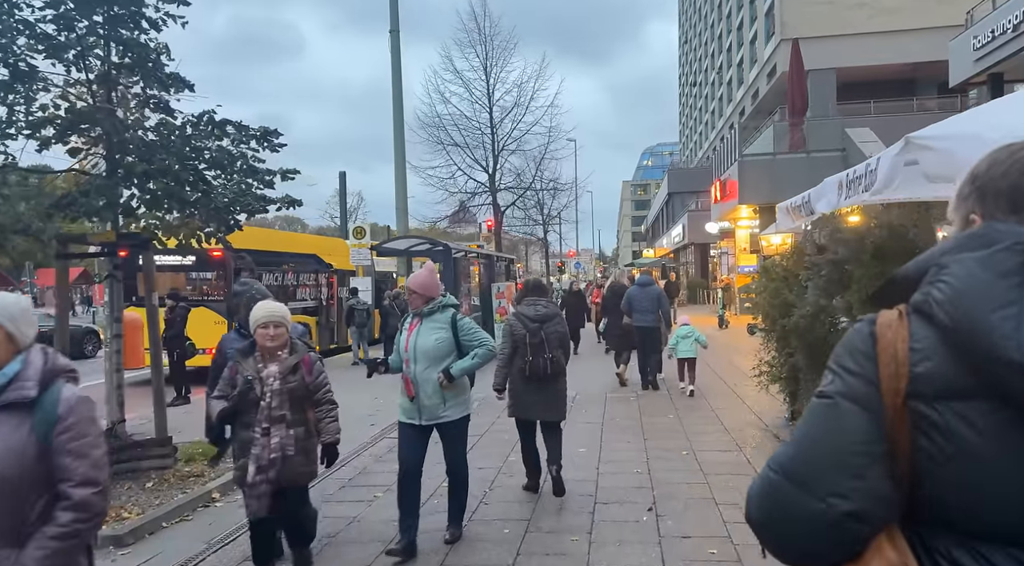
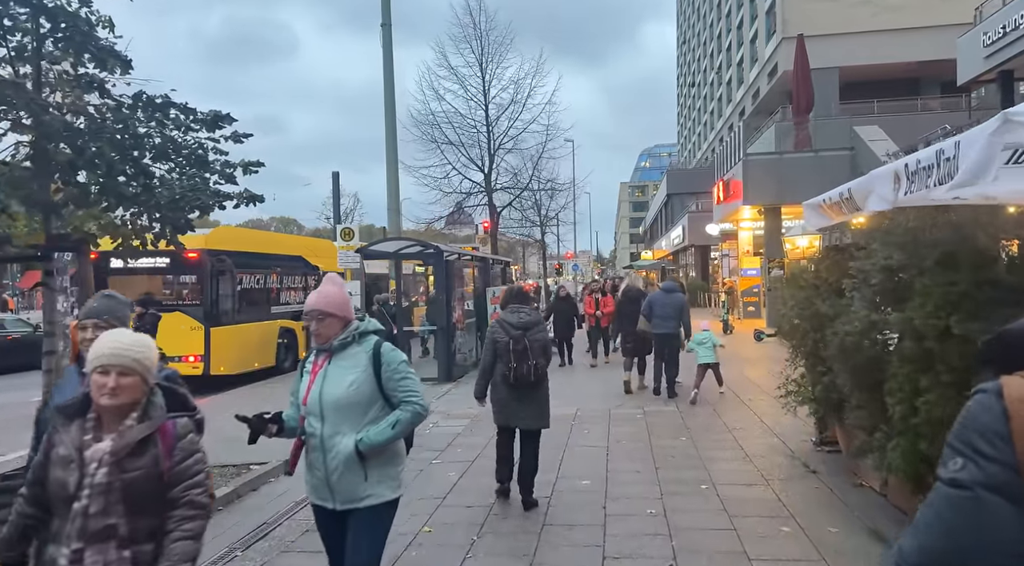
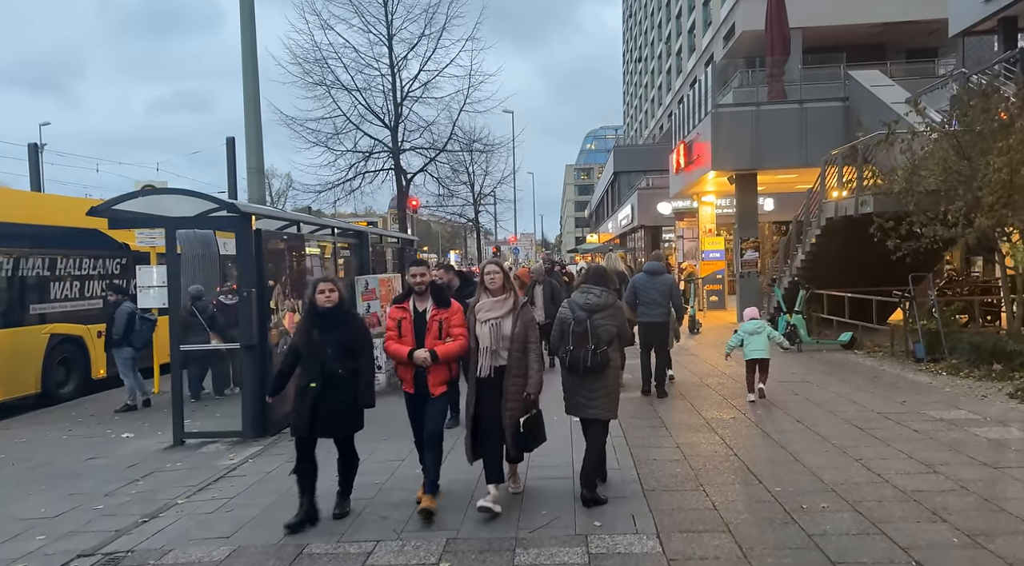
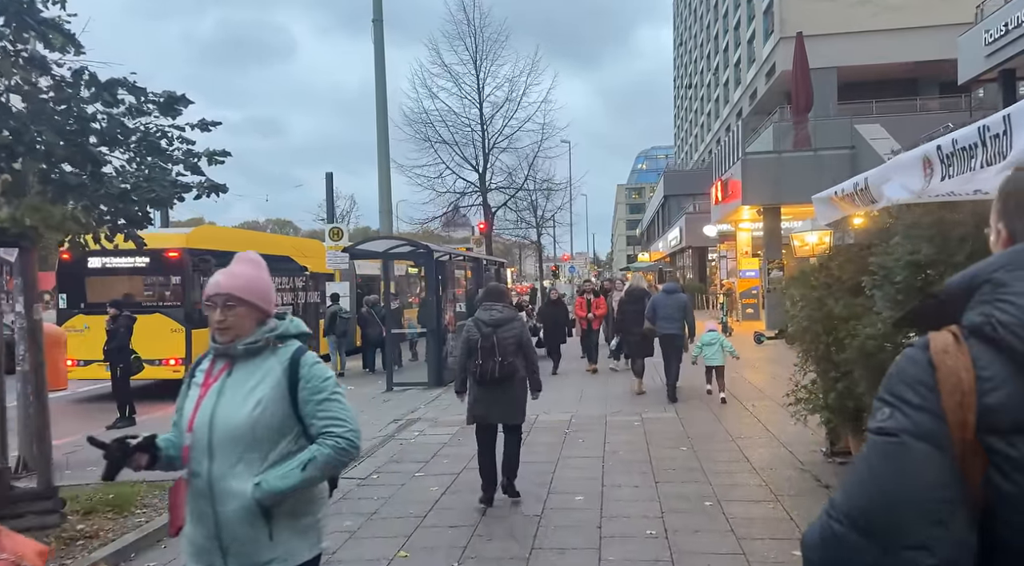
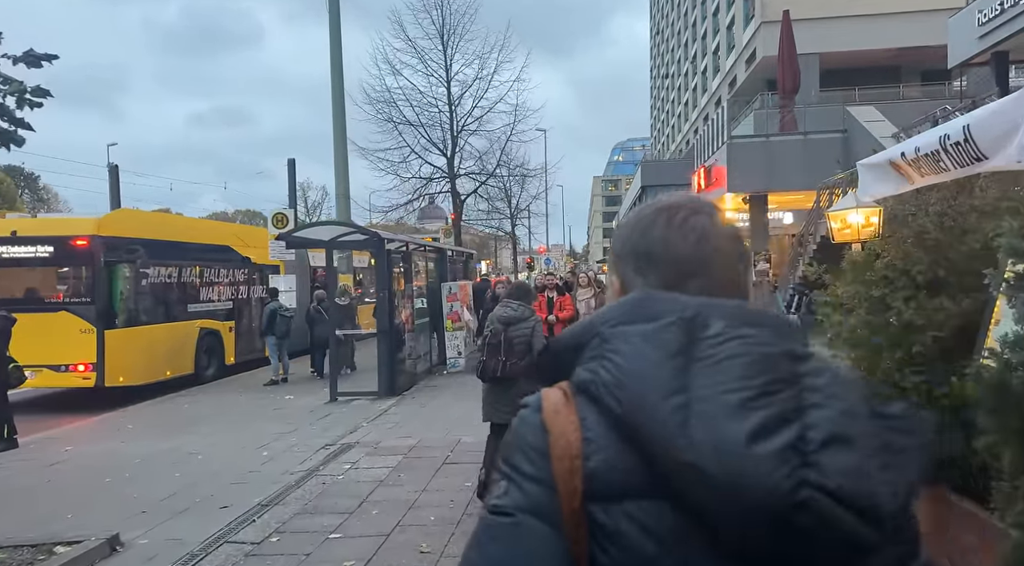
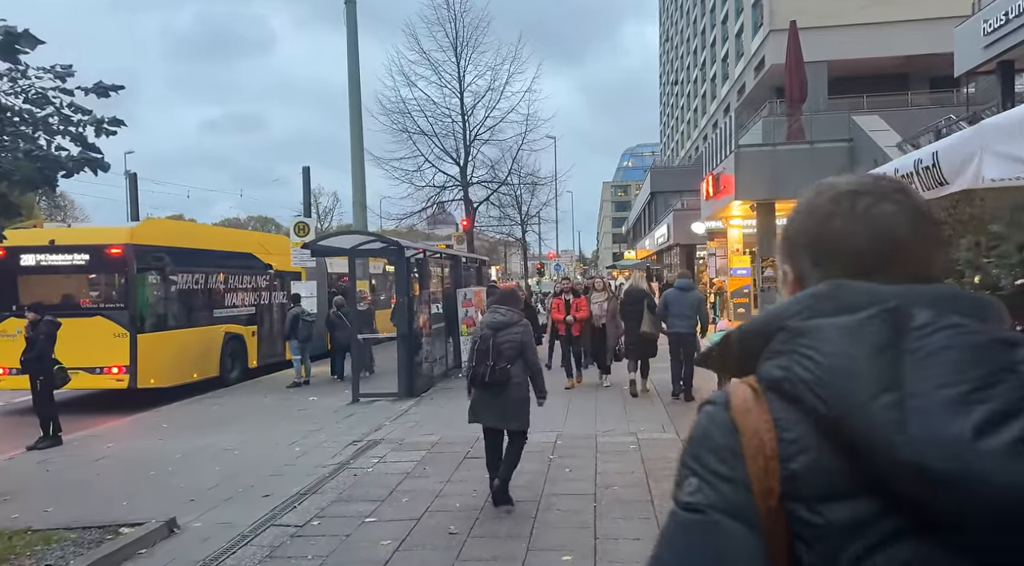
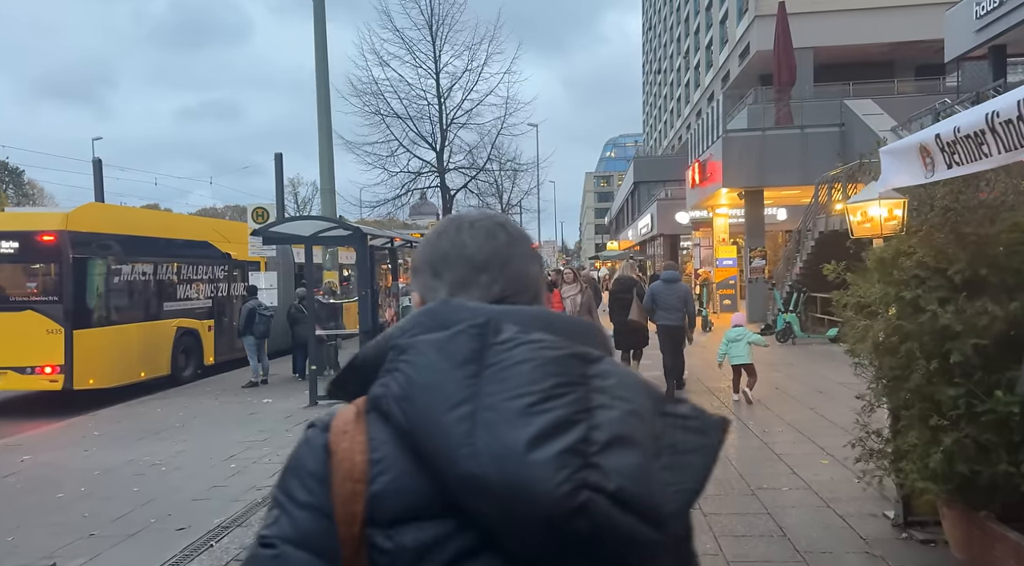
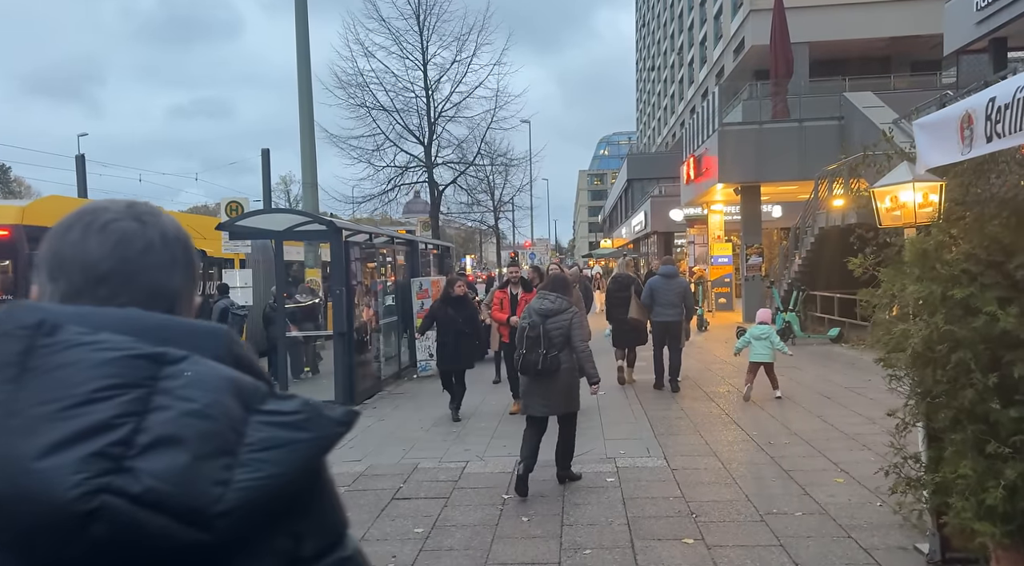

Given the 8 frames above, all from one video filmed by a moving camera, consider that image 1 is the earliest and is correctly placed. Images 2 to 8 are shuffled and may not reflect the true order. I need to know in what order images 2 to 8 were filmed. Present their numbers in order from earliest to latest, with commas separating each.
2, 4, 6, 5, 7, 8, 3
